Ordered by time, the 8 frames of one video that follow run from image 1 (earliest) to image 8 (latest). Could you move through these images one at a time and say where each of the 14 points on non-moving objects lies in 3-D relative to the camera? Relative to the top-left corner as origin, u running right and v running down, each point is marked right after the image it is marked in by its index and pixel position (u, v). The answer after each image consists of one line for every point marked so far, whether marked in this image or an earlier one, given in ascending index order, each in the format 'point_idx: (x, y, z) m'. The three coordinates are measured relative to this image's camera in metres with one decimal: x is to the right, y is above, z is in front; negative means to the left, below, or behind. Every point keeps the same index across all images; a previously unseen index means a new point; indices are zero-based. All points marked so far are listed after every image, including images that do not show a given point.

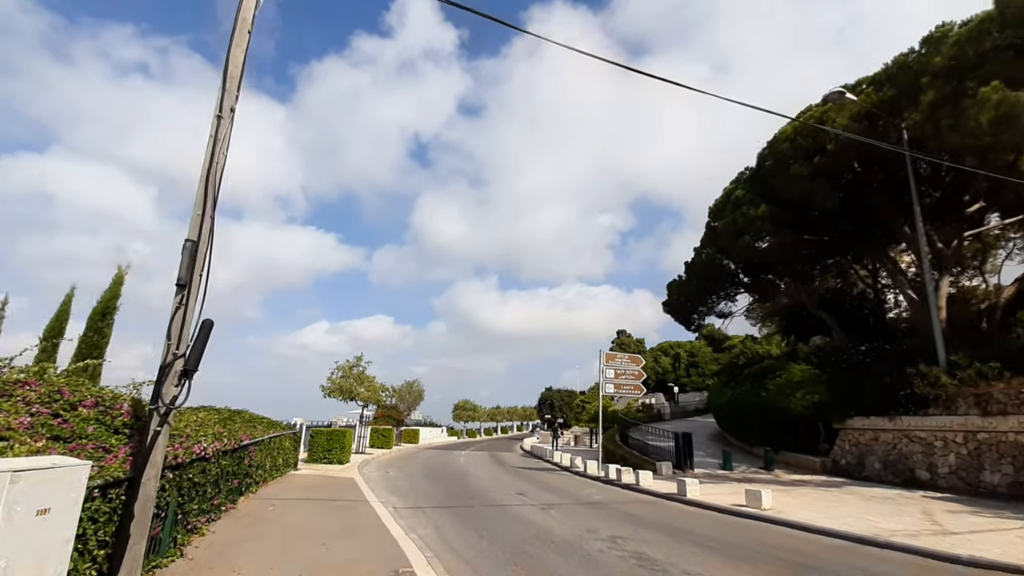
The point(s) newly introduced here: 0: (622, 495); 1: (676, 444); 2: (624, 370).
0: (+2.8, -5.2, +13.8) m
1: (+5.6, -5.3, +19.0) m
2: (+4.0, -2.9, +19.7) m
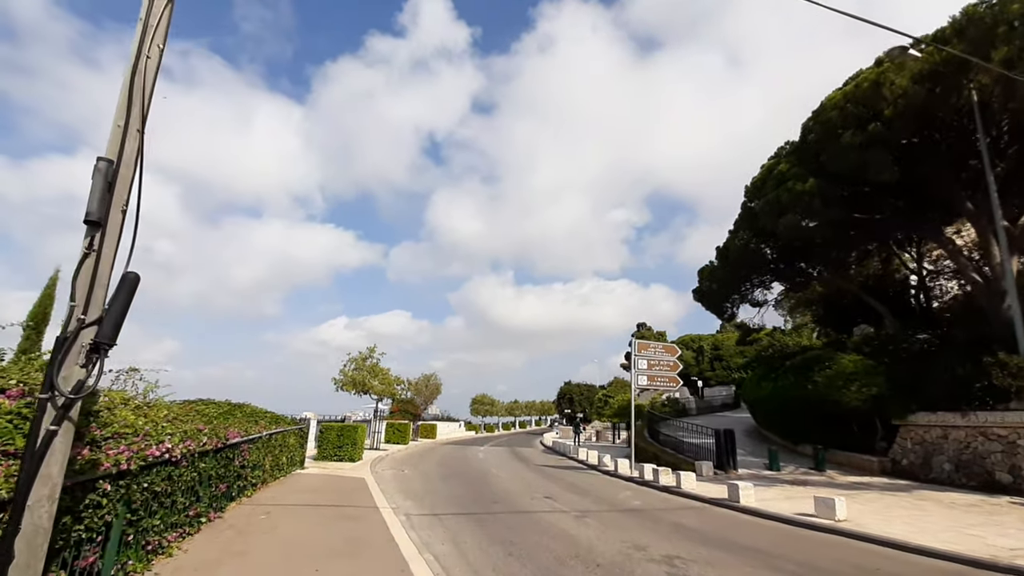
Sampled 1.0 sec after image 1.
0: (+3.4, -4.7, +12.2) m
1: (+6.3, -4.8, +17.4) m
2: (+4.7, -2.3, +18.0) m
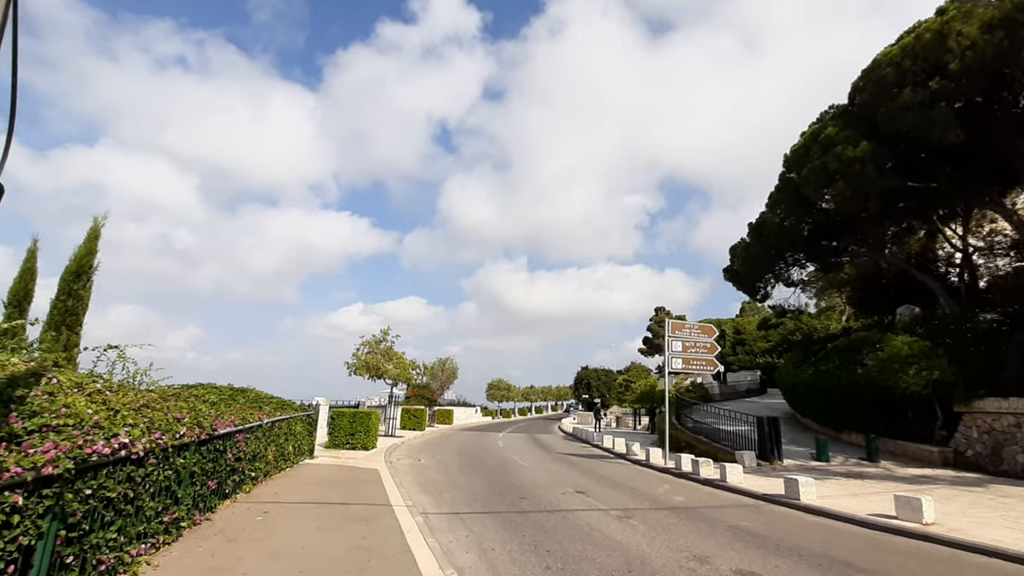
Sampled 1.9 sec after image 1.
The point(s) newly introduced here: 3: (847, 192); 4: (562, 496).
0: (+3.9, -4.1, +10.9) m
1: (+7.0, -4.1, +16.0) m
2: (+5.4, -1.6, +16.6) m
3: (+10.8, +3.1, +18.0) m
4: (+1.0, -4.0, +10.7) m
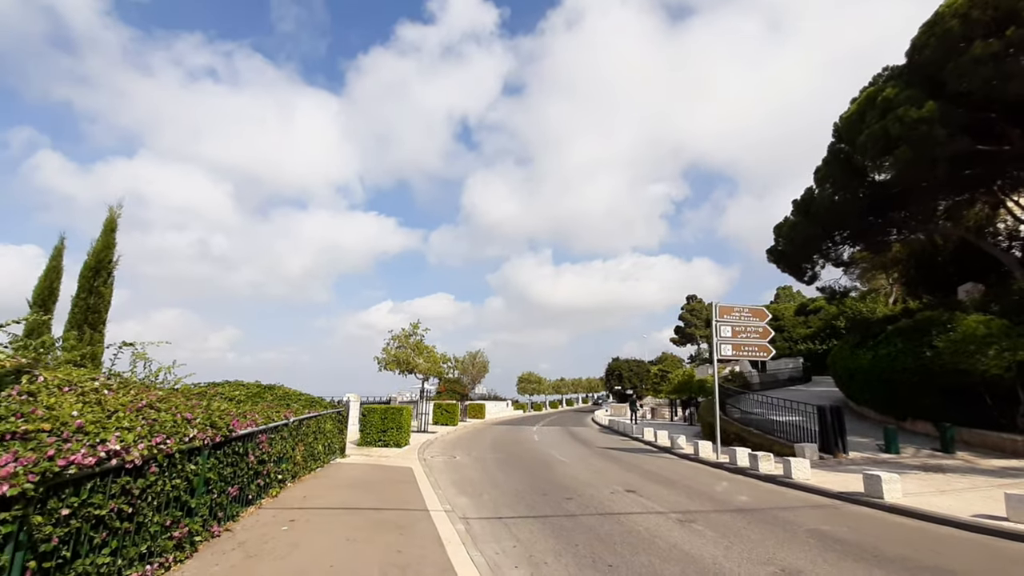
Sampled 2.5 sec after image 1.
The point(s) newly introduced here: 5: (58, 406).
0: (+4.7, -3.7, +9.9) m
1: (+8.1, -3.5, +14.7) m
2: (+6.4, -1.1, +15.4) m
3: (+11.7, +3.8, +16.6) m
4: (+1.8, -3.6, +9.7) m
5: (-3.2, -0.8, +3.9) m
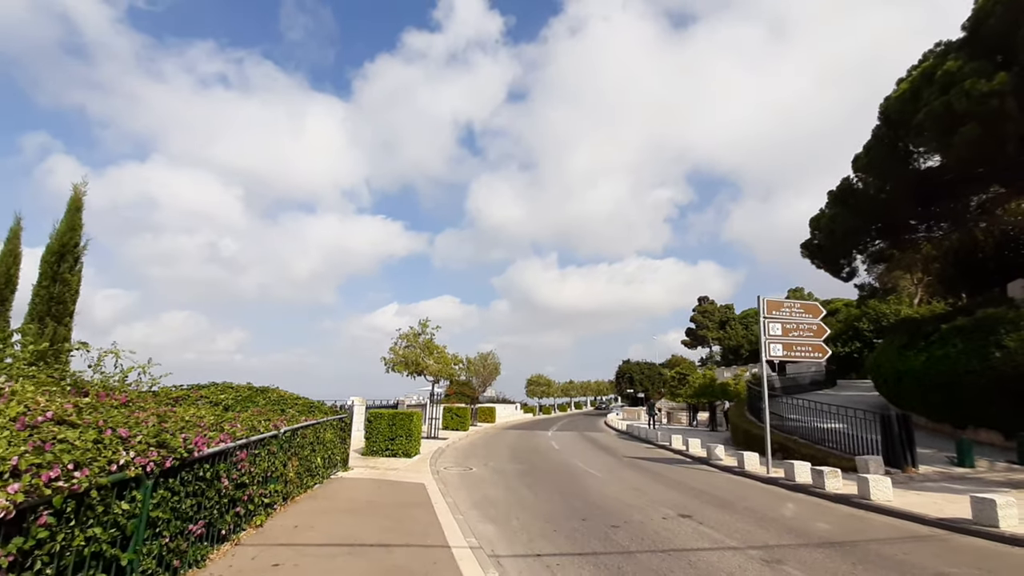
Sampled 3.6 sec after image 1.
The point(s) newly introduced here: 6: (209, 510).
0: (+5.2, -3.4, +8.2) m
1: (+8.6, -3.3, +13.0) m
2: (+7.0, -0.9, +13.8) m
3: (+12.3, +4.0, +14.8) m
4: (+2.3, -3.4, +8.1) m
5: (-2.8, -0.6, +2.4) m
6: (-2.9, -2.1, +5.3) m
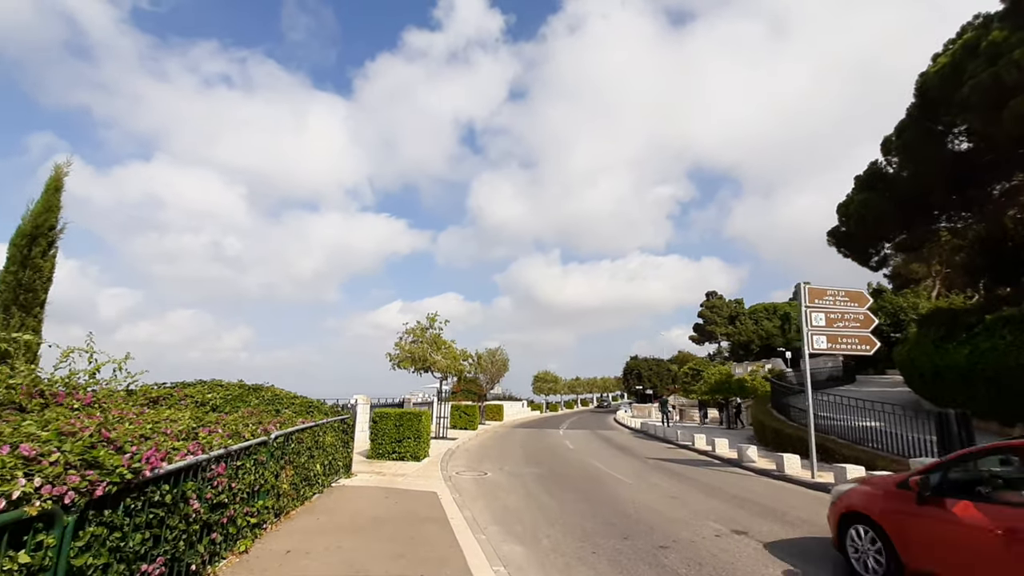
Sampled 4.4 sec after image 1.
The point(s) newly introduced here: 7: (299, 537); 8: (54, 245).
0: (+5.6, -3.2, +7.0) m
1: (+9.0, -3.0, +11.8) m
2: (+7.4, -0.6, +12.5) m
3: (+12.7, +4.3, +13.6) m
4: (+2.6, -3.2, +7.0) m
5: (-2.4, -0.4, +1.2) m
6: (-2.5, -1.9, +4.1) m
7: (-2.4, -2.8, +6.3) m
8: (-8.0, +0.8, +9.8) m
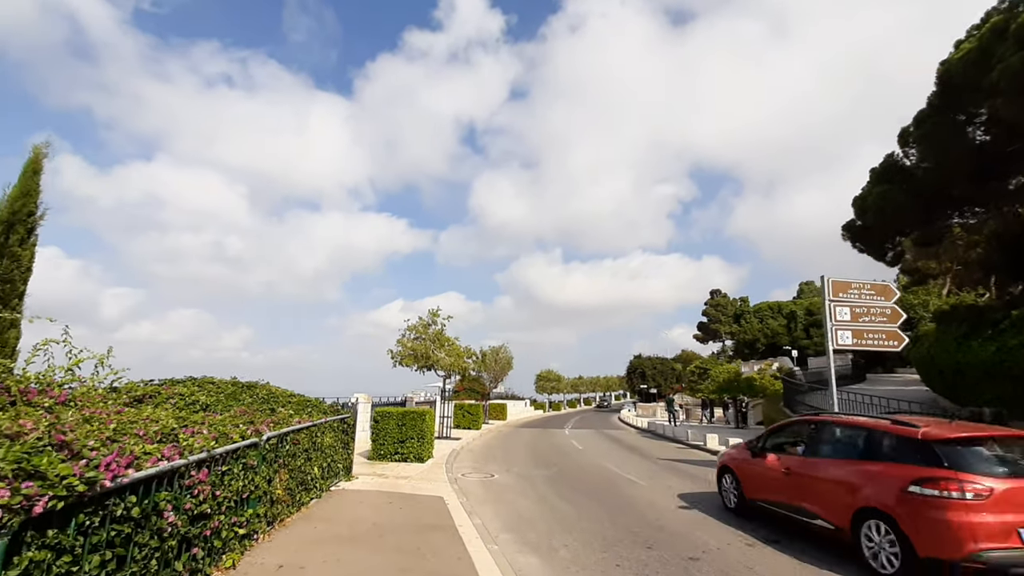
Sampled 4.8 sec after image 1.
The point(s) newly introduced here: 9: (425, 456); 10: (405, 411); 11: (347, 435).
0: (+5.8, -3.0, +6.4) m
1: (+9.2, -2.8, +11.2) m
2: (+7.6, -0.4, +11.9) m
3: (+12.9, +4.5, +12.9) m
4: (+2.8, -3.0, +6.3) m
5: (-2.3, -0.2, +0.6) m
6: (-2.4, -1.7, +3.5) m
7: (-2.2, -2.7, +5.7) m
8: (-7.9, +0.9, +9.2) m
9: (-2.0, -3.9, +13.0) m
10: (-2.5, -2.9, +13.1) m
11: (-3.0, -2.6, +10.1) m
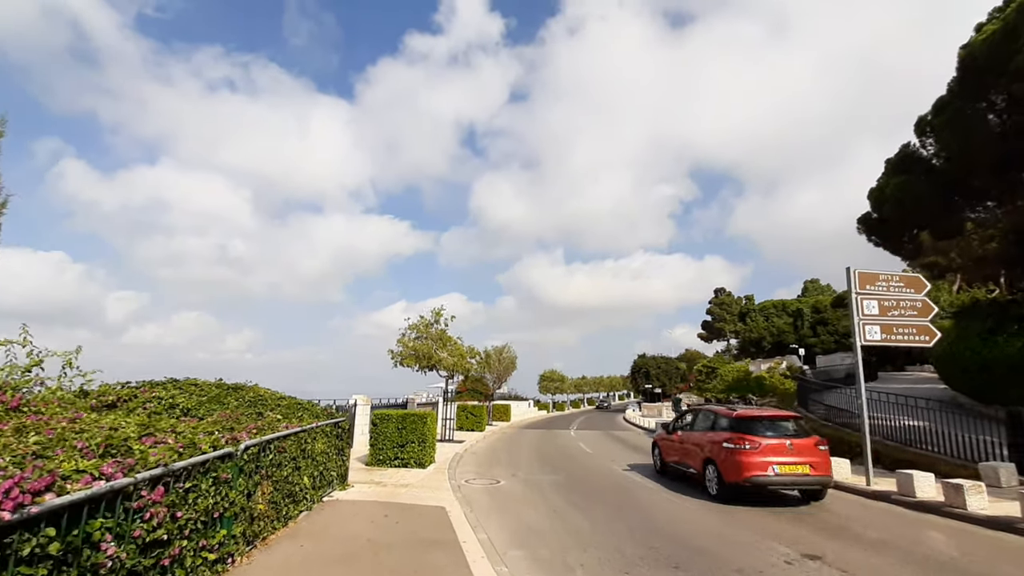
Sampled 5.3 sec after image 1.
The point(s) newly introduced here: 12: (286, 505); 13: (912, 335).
0: (+5.9, -2.9, +5.6) m
1: (+9.3, -2.6, +10.5) m
2: (+7.7, -0.3, +11.2) m
3: (+13.0, +4.7, +12.2) m
4: (+2.9, -2.9, +5.6) m
5: (-2.2, -0.1, -0.1) m
6: (-2.3, -1.6, +2.8) m
7: (-2.1, -2.6, +5.0) m
8: (-7.8, +1.0, +8.6) m
9: (-1.9, -3.8, +12.3) m
10: (-2.4, -2.8, +12.4) m
11: (-2.9, -2.5, +9.4) m
12: (-2.7, -2.6, +6.6) m
13: (+7.9, -0.9, +11.1) m
